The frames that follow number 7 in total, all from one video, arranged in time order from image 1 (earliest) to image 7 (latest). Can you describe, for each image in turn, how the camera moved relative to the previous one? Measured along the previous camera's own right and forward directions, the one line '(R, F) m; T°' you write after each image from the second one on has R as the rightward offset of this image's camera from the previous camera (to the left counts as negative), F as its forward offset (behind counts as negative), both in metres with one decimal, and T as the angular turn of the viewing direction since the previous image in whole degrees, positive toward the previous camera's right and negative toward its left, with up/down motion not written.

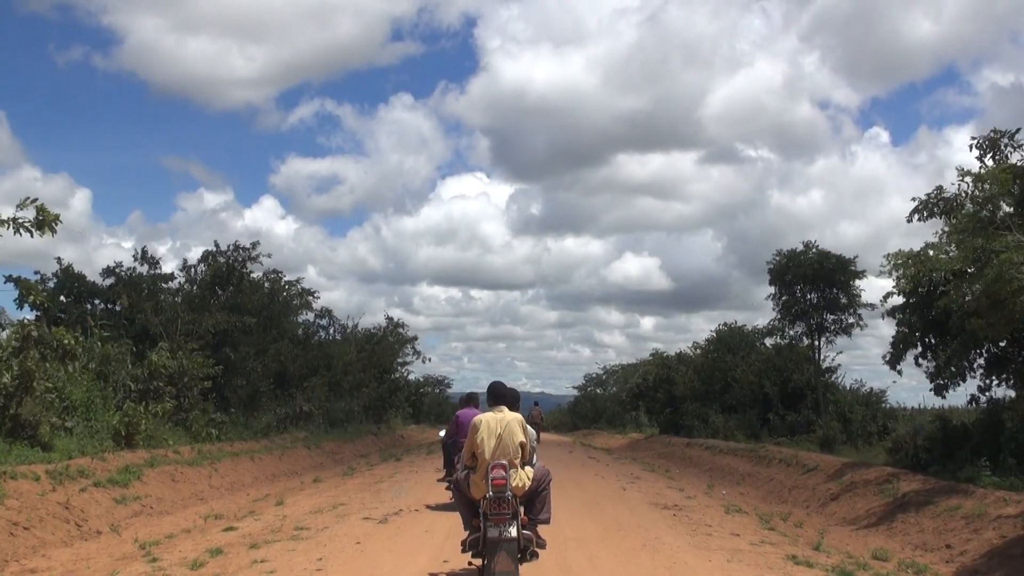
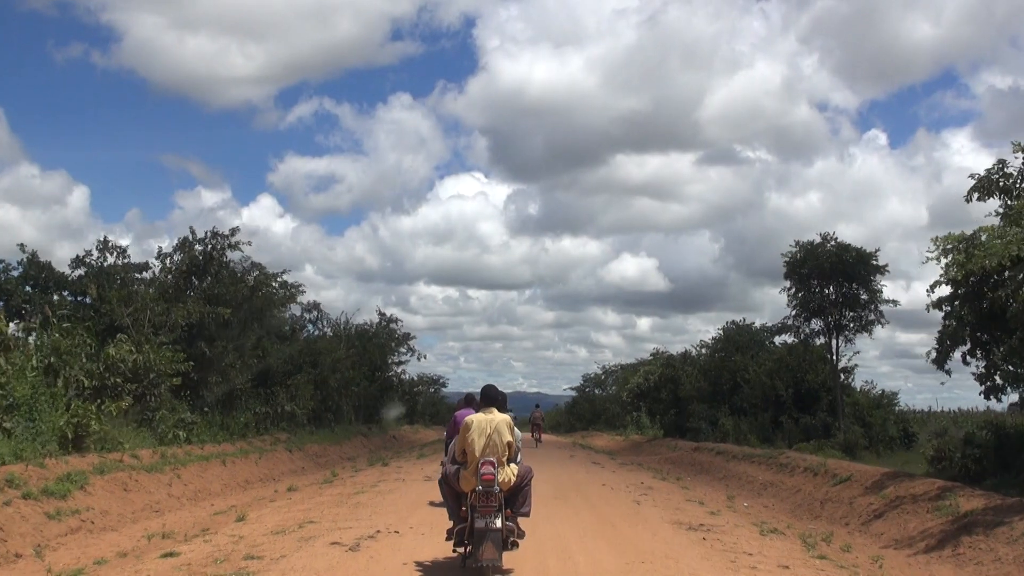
(0.0, +2.0) m; 0°
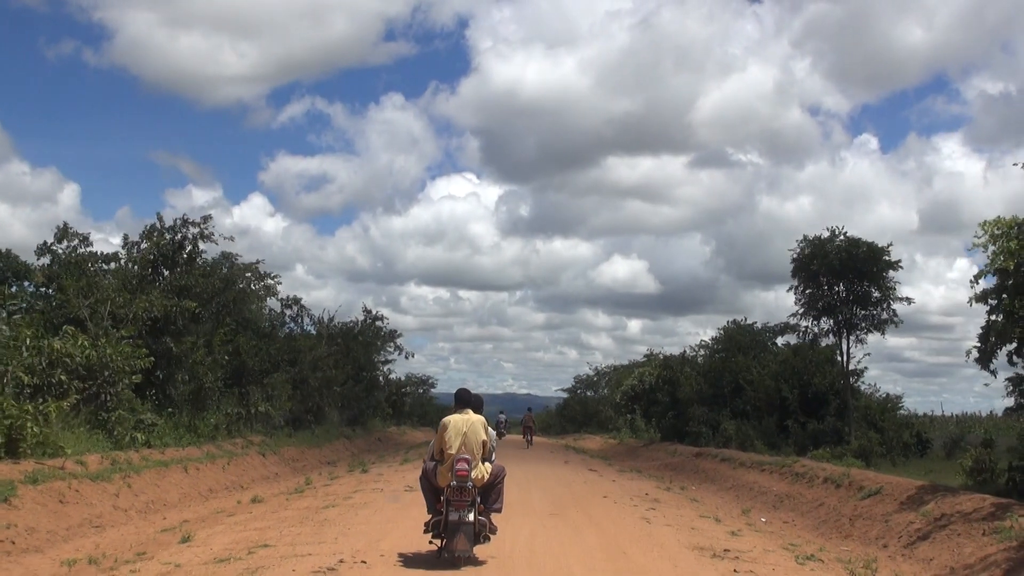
(0.0, +1.8) m; 0°
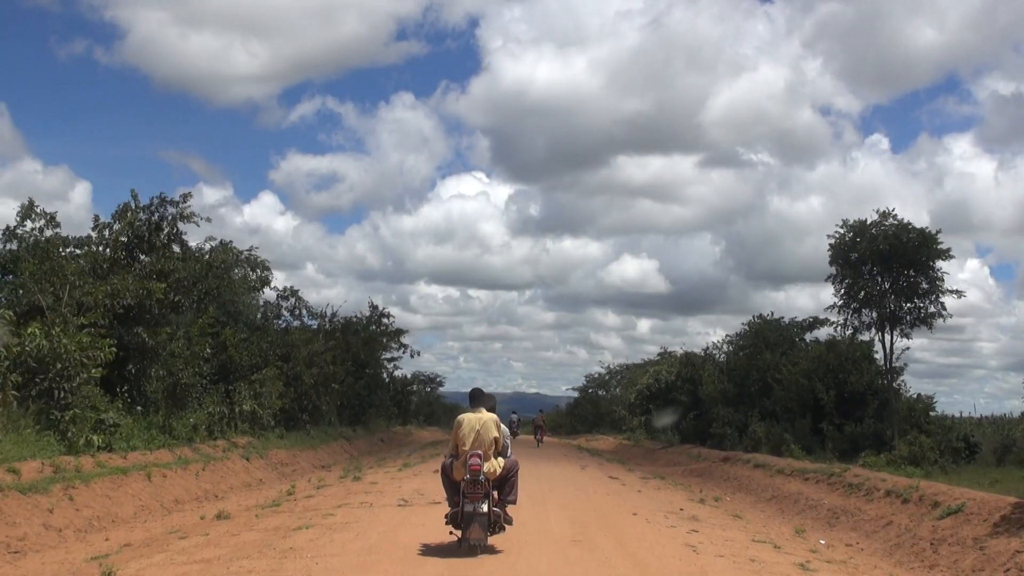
(0.0, +2.4) m; 0°
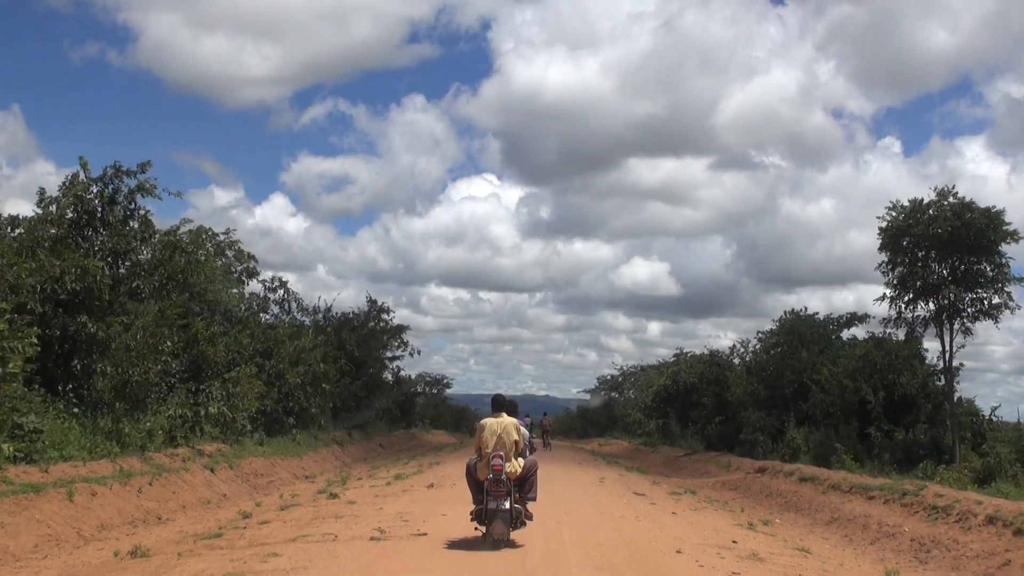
(0.0, +3.1) m; 0°
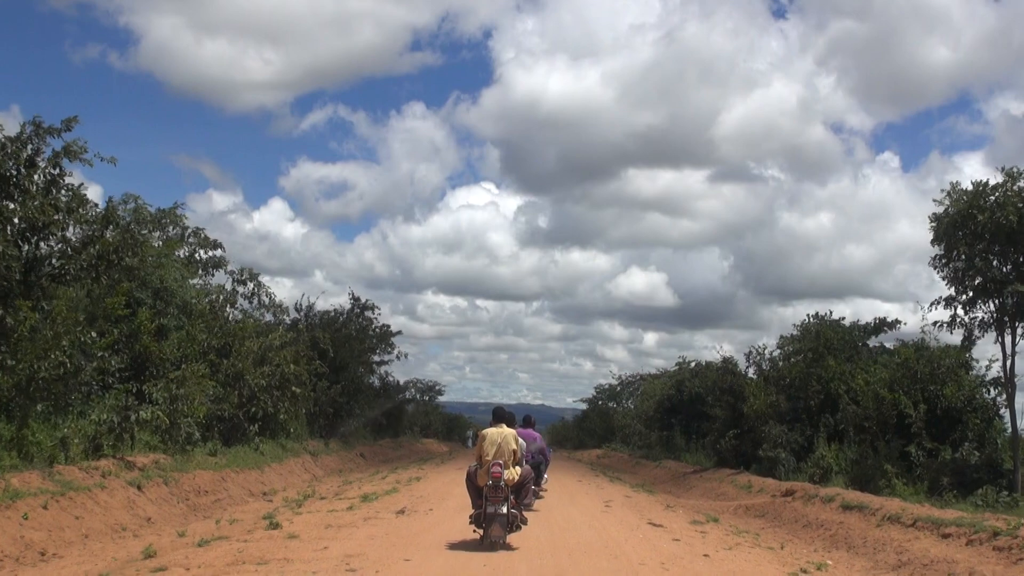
(0.0, +3.1) m; 0°
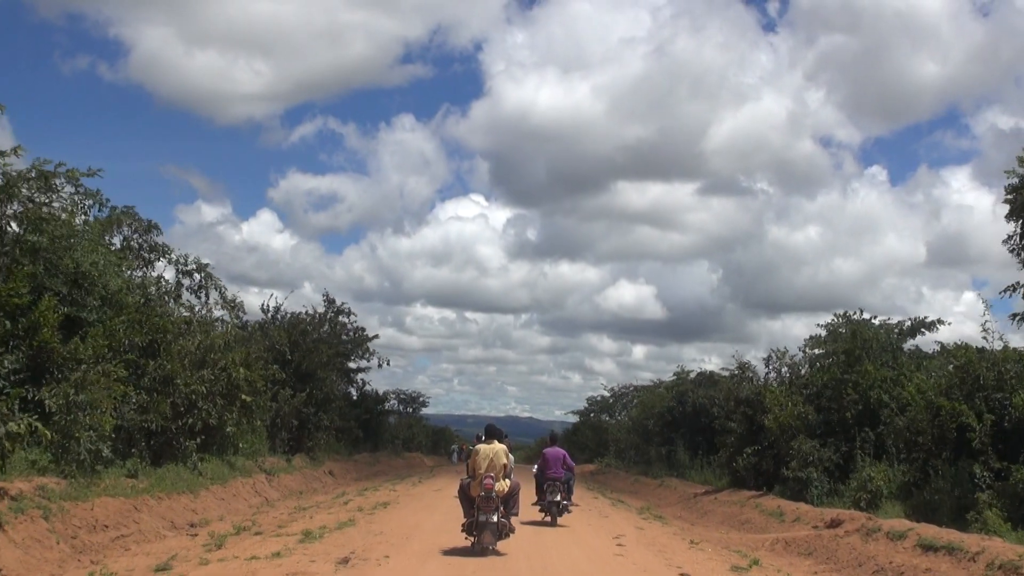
(0.0, +3.8) m; 0°
